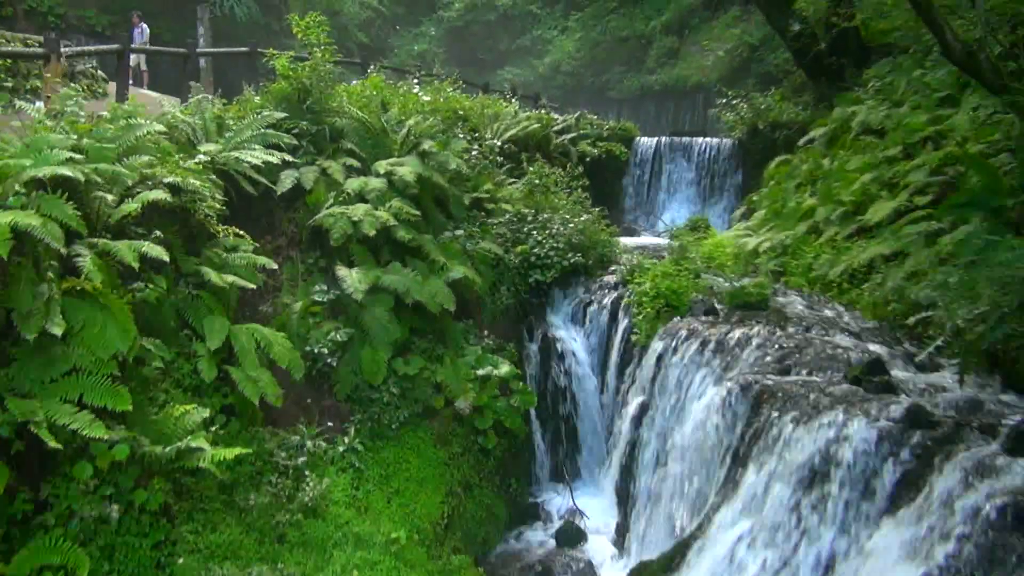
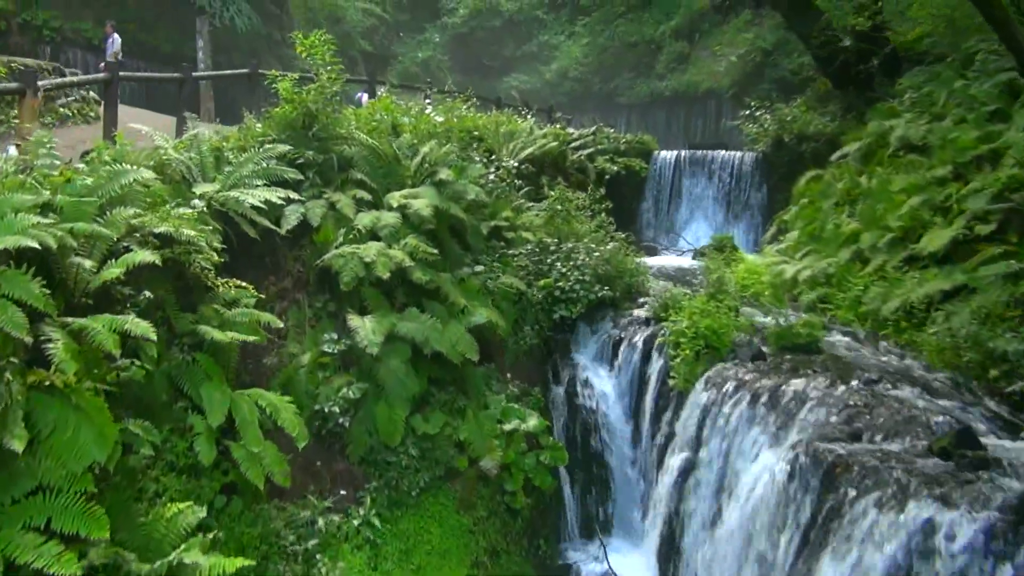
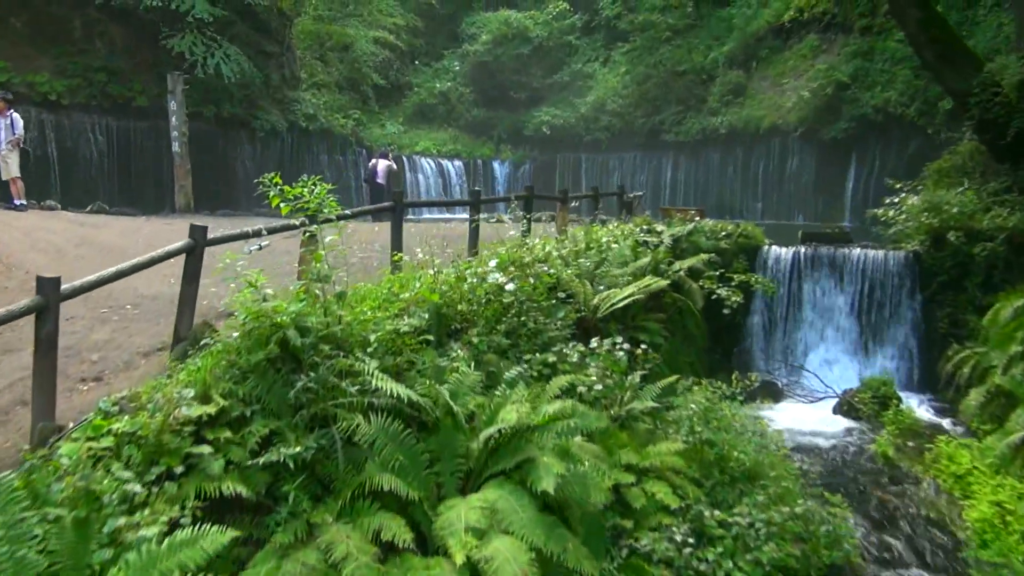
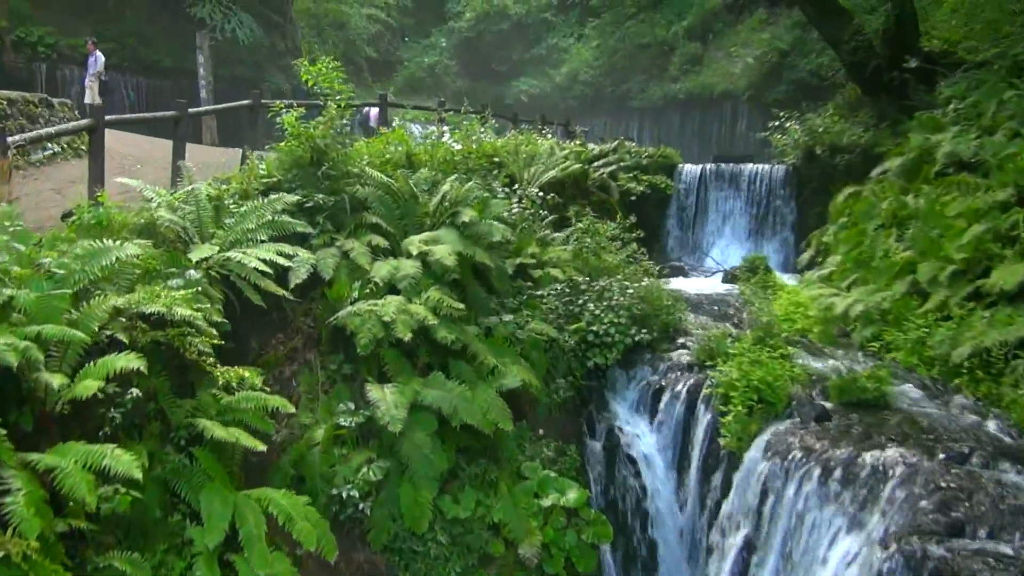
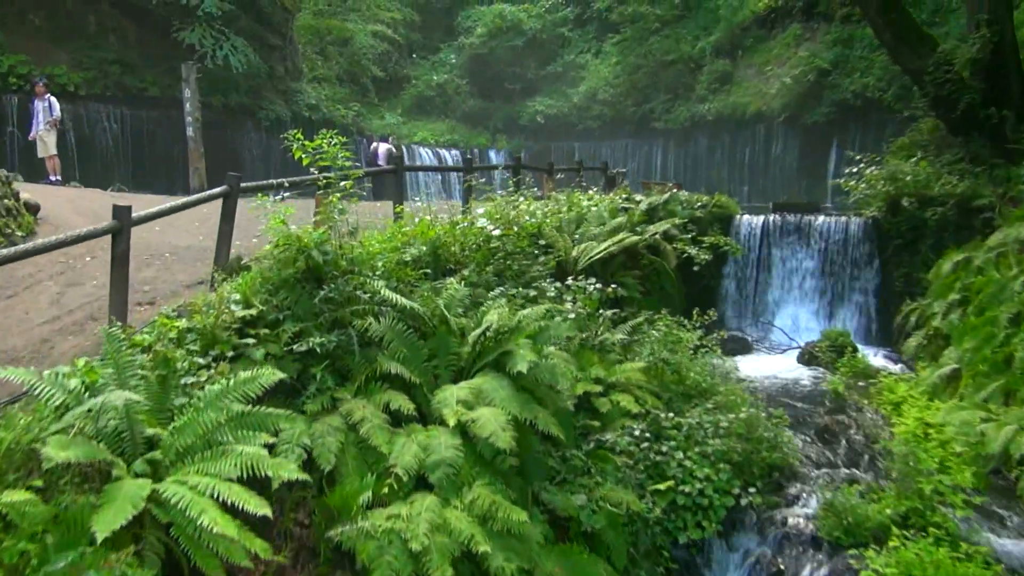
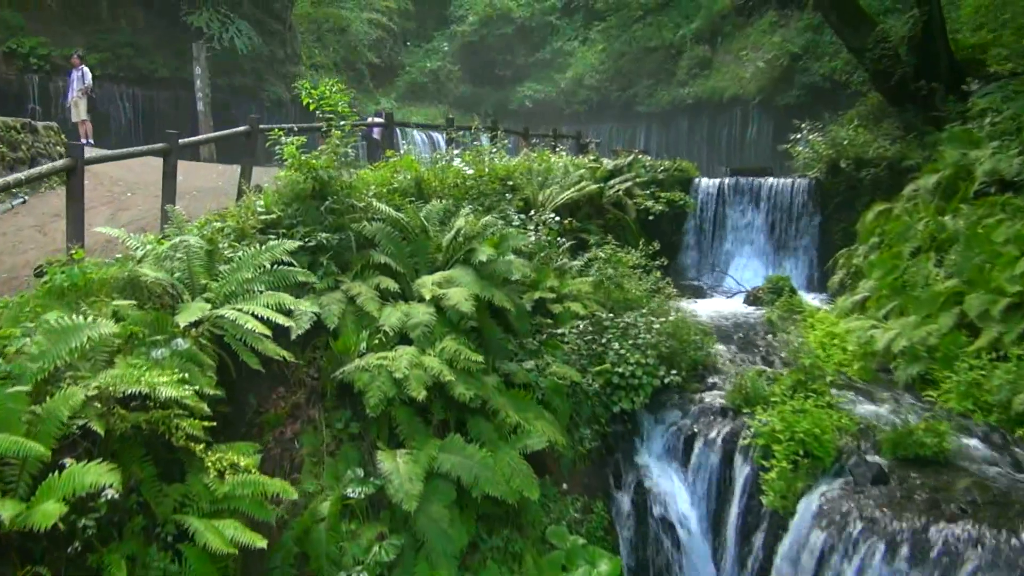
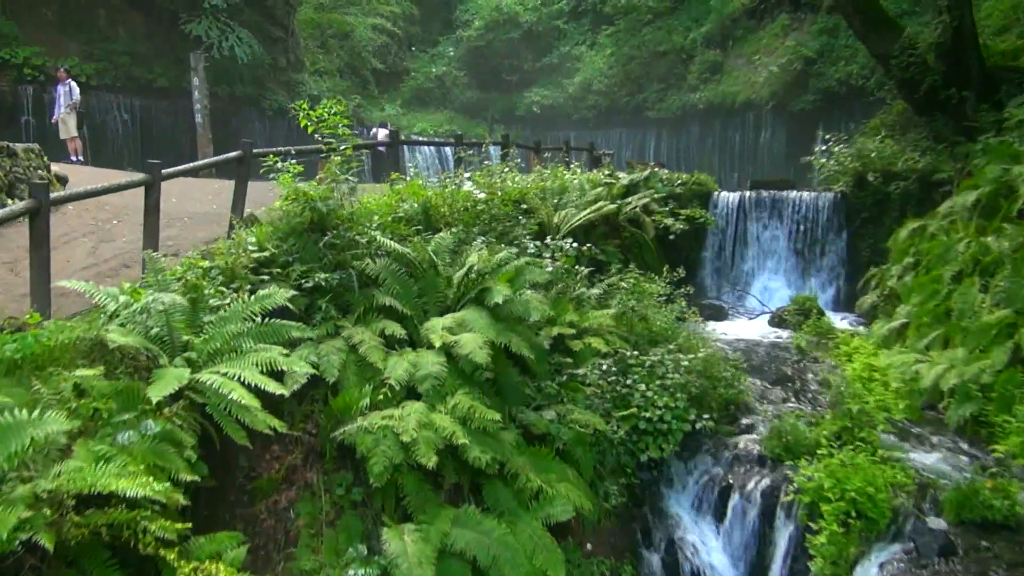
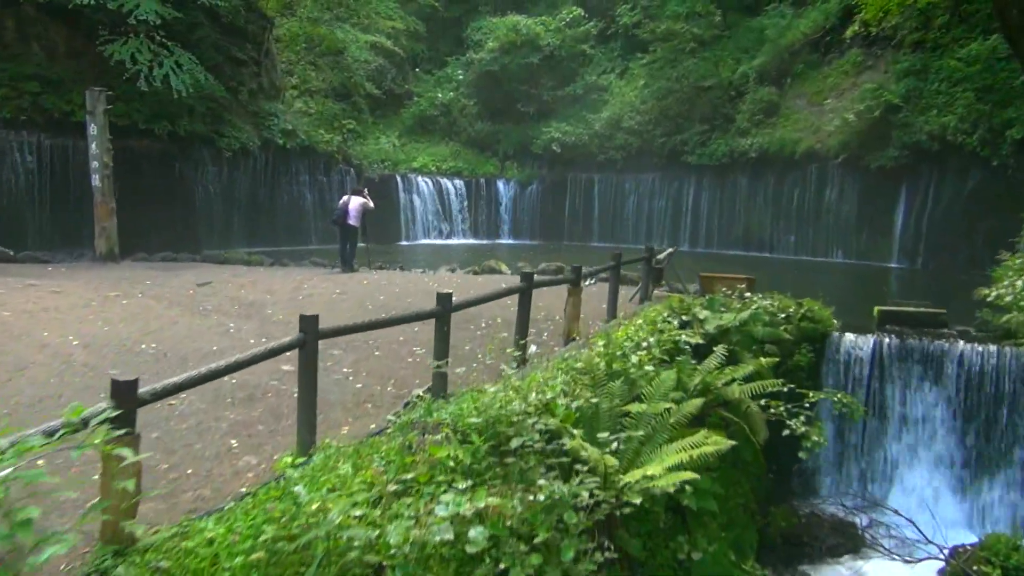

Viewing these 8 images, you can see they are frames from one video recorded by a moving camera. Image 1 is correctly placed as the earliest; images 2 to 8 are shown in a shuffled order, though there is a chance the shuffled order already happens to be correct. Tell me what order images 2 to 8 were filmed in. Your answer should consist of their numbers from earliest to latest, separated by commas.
2, 4, 6, 7, 5, 3, 8
